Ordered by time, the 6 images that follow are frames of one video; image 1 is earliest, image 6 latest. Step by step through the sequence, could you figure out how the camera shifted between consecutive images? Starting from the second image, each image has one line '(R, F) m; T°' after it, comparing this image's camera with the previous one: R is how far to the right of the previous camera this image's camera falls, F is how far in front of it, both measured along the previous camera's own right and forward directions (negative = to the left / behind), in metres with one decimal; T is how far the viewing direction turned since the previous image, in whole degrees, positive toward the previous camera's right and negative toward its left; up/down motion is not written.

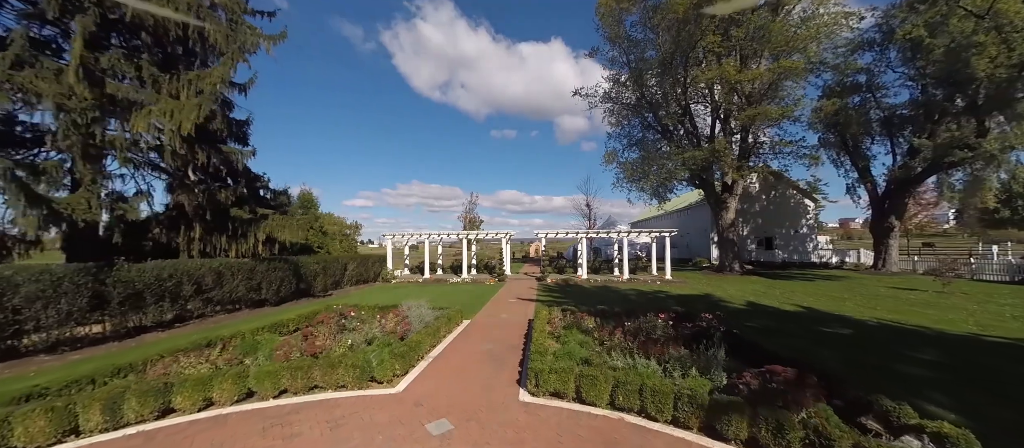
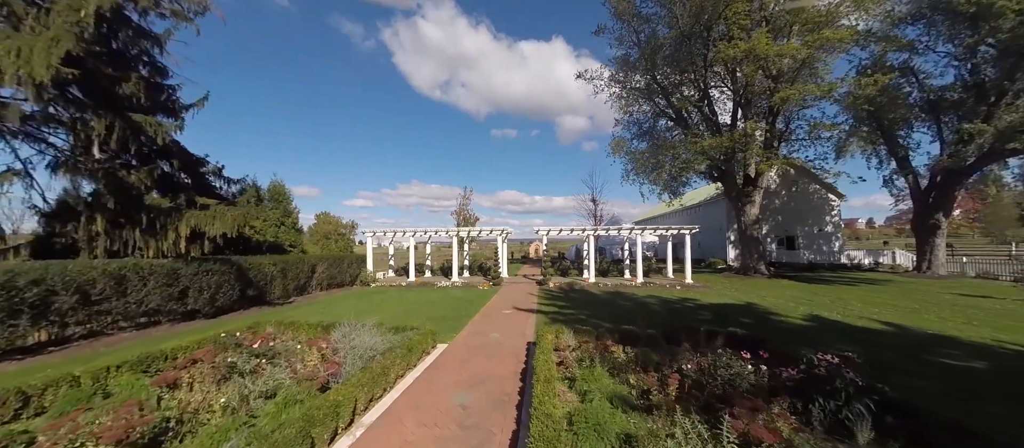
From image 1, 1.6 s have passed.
(+0.2, +2.8) m; 0°
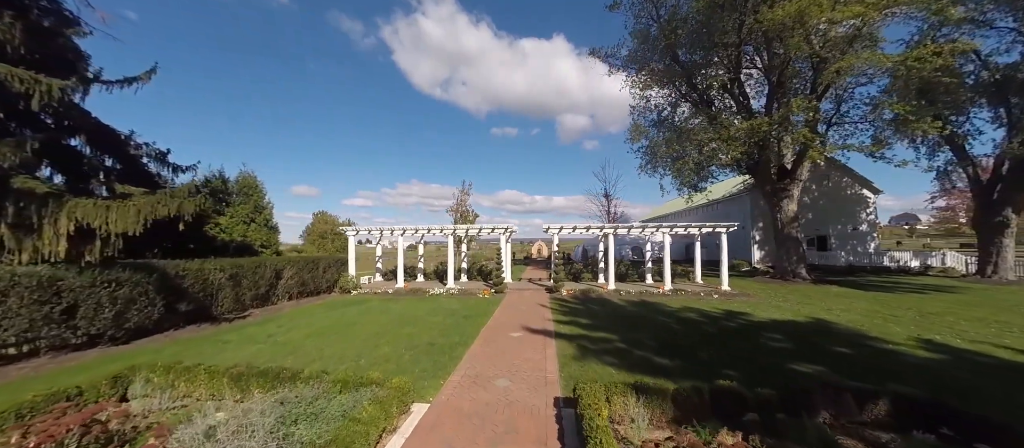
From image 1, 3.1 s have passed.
(-0.3, +2.9) m; 0°
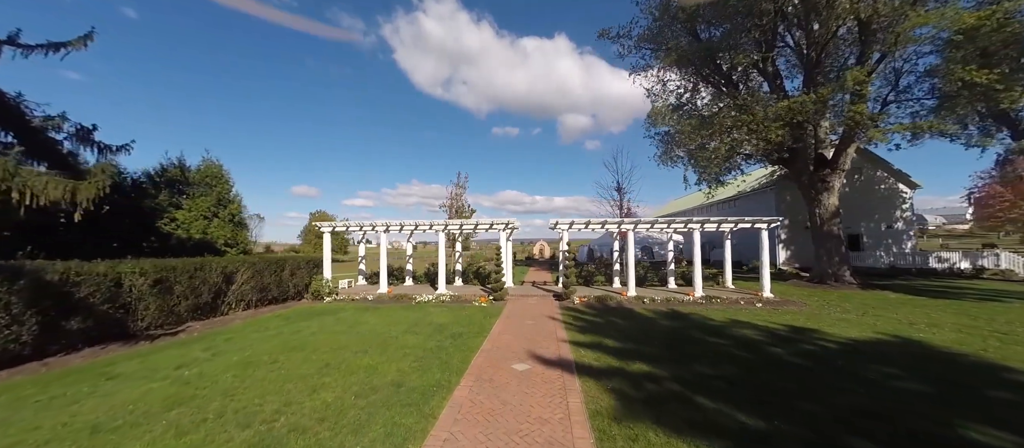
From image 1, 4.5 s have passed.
(-0.1, +2.5) m; 0°
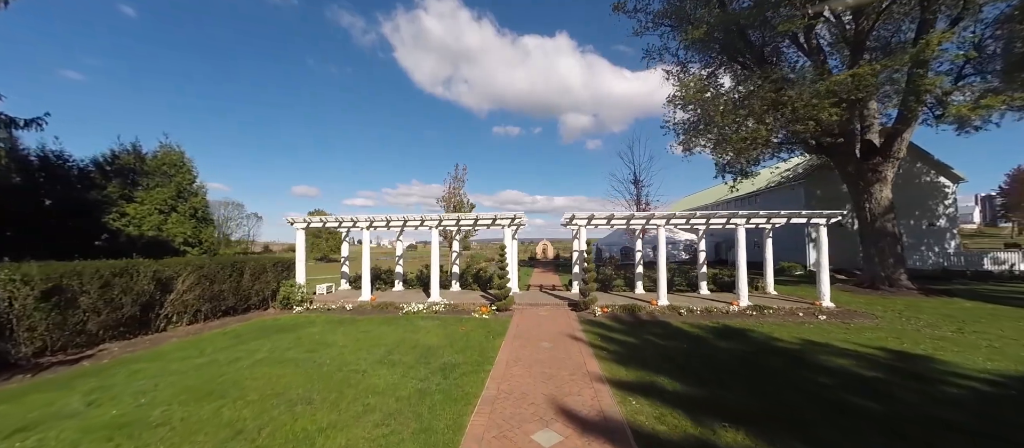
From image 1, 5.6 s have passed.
(-0.2, +2.3) m; 0°
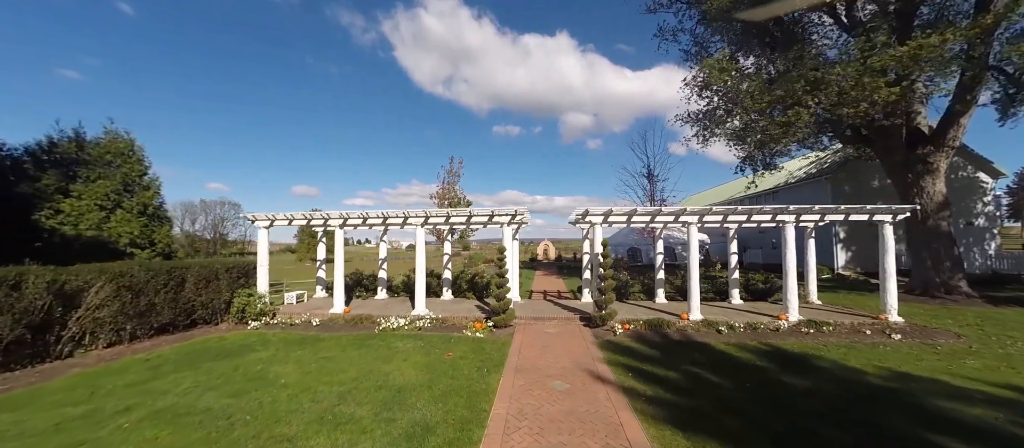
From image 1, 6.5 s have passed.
(0.0, +2.0) m; 0°
